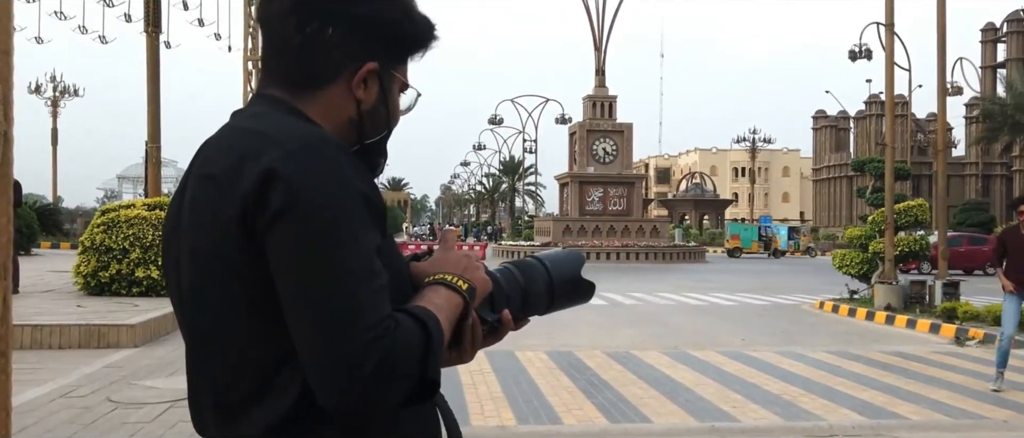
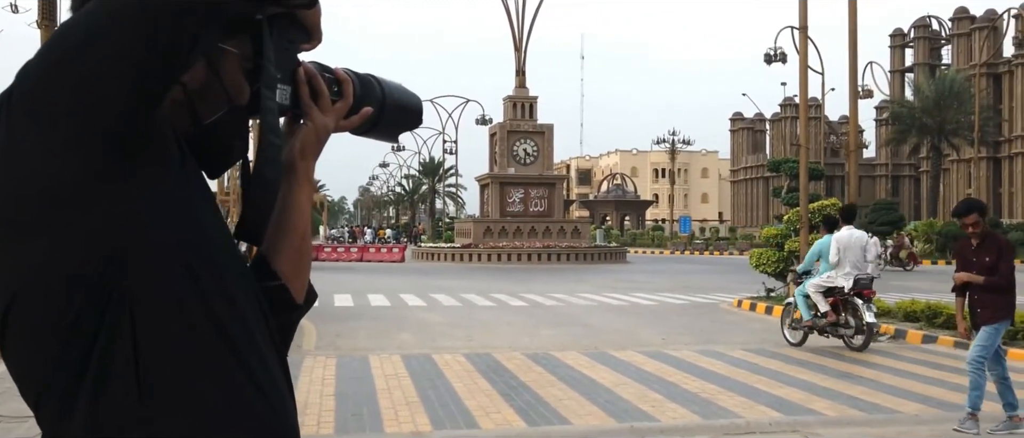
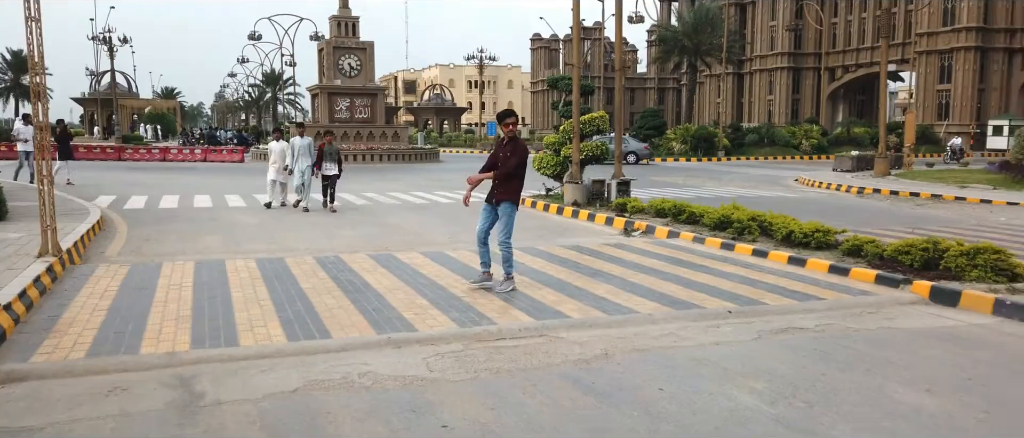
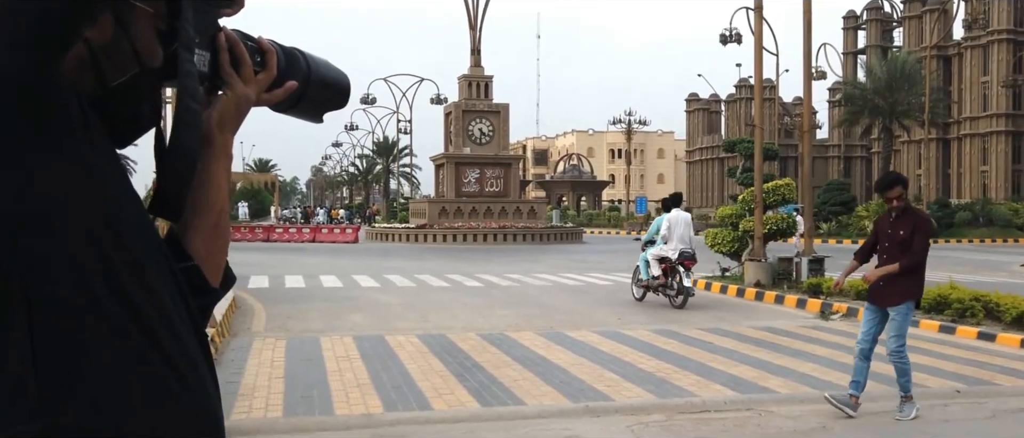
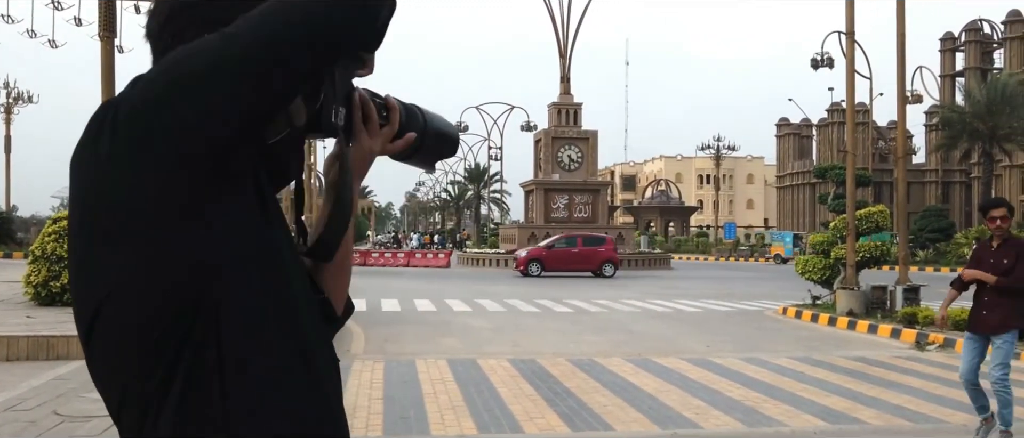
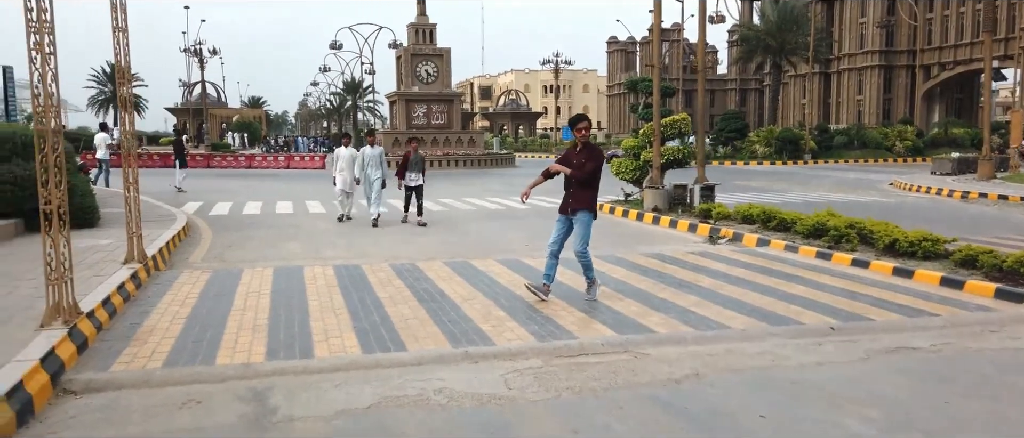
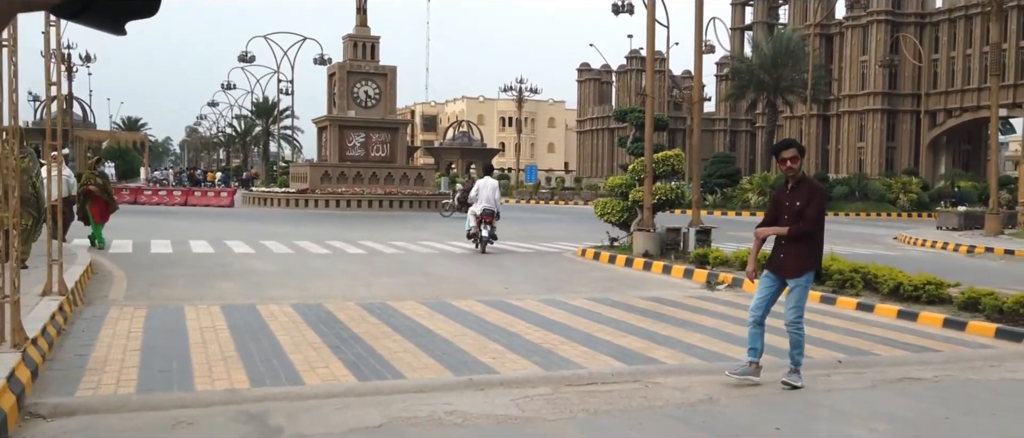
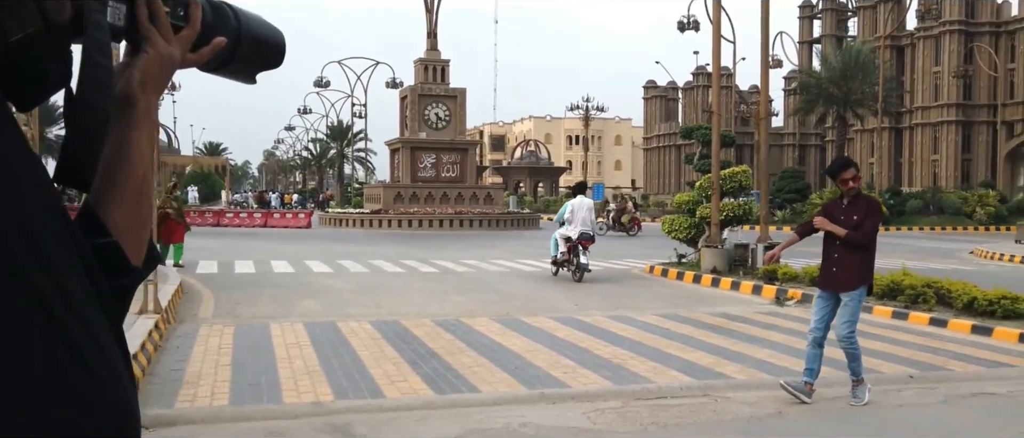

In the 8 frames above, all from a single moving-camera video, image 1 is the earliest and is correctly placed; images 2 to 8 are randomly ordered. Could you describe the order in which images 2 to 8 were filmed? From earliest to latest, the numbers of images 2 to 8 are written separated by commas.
5, 2, 4, 8, 7, 3, 6
